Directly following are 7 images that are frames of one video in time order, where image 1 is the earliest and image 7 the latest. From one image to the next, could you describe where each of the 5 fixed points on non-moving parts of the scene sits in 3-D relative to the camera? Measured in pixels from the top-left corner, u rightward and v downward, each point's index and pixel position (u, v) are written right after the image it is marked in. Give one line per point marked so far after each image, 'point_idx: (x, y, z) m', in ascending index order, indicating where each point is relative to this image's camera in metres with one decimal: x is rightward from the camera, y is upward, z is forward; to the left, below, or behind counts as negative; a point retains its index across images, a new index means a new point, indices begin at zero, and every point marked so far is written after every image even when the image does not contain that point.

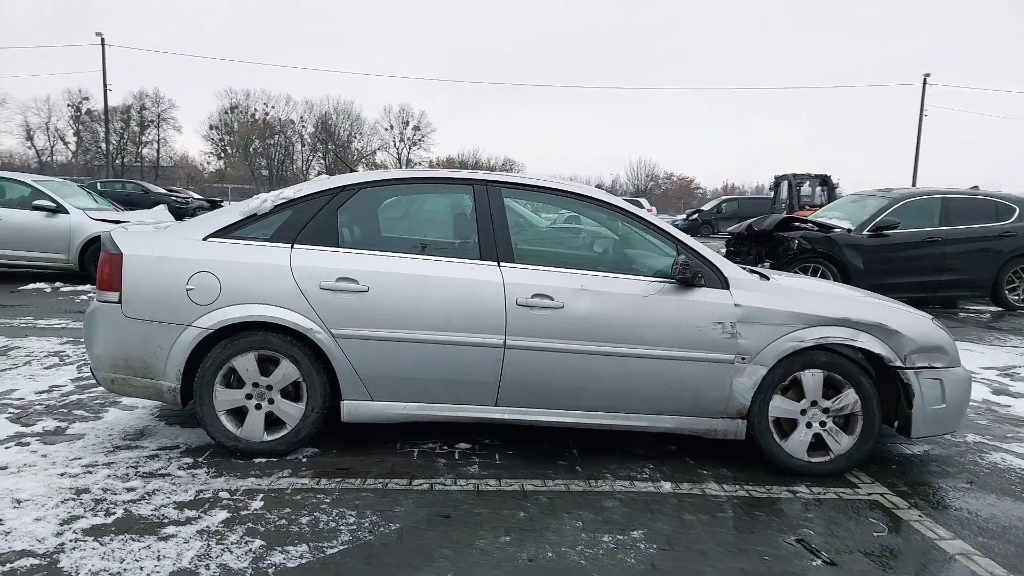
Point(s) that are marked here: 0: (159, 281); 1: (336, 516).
0: (-1.7, 0.0, +3.5) m
1: (-0.7, -0.9, +3.0) m
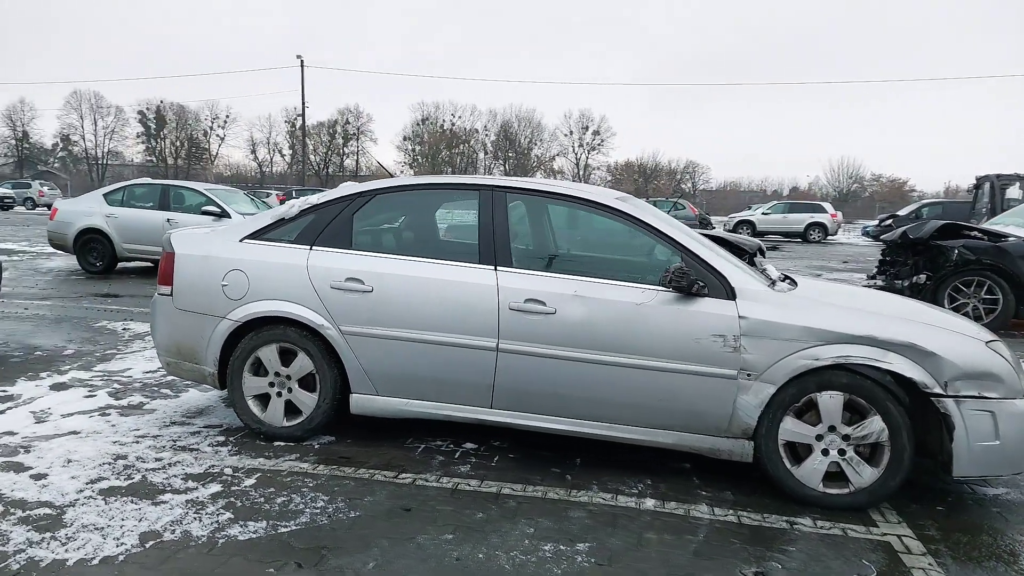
0: (-1.7, +0.1, +4.0) m
1: (-0.9, -0.9, +3.2) m
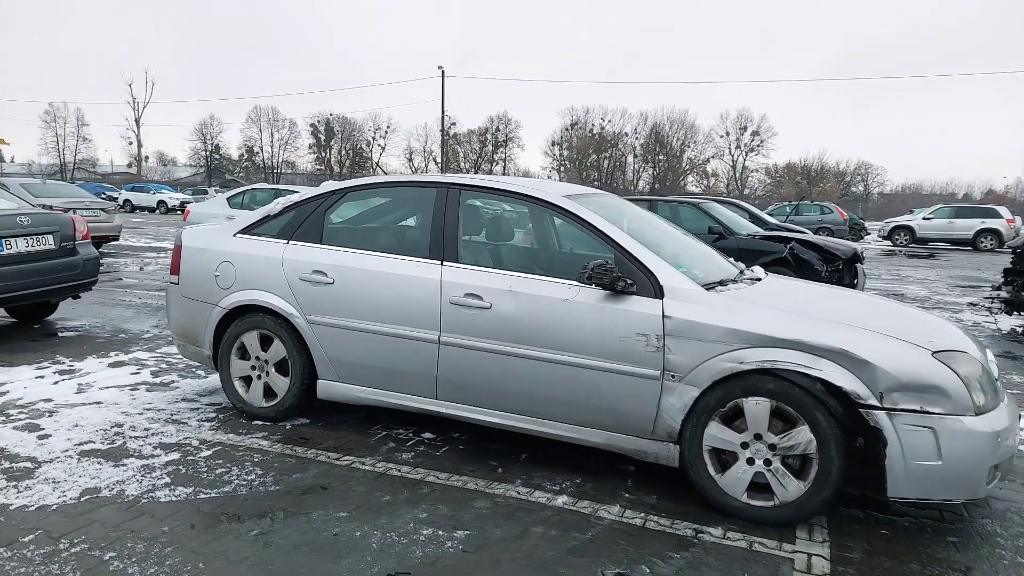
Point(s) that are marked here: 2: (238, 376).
0: (-1.9, +0.1, +4.4) m
1: (-1.3, -0.9, +3.5) m
2: (-1.6, -0.5, +4.3) m
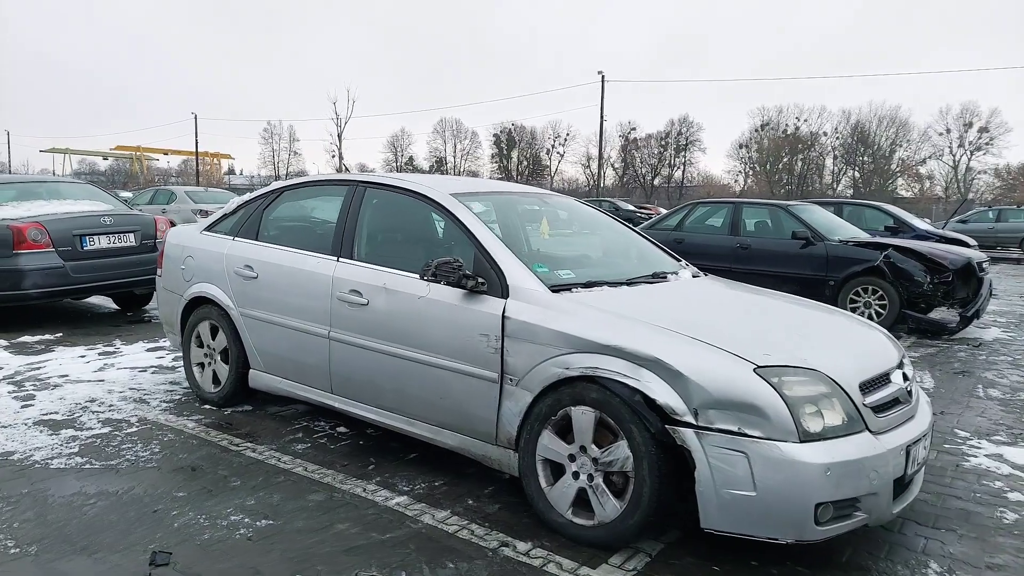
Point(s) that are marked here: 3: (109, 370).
0: (-2.3, +0.2, +4.9) m
1: (-1.9, -0.8, +3.8) m
2: (-2.1, -0.5, +4.7) m
3: (-3.1, -0.6, +5.6) m
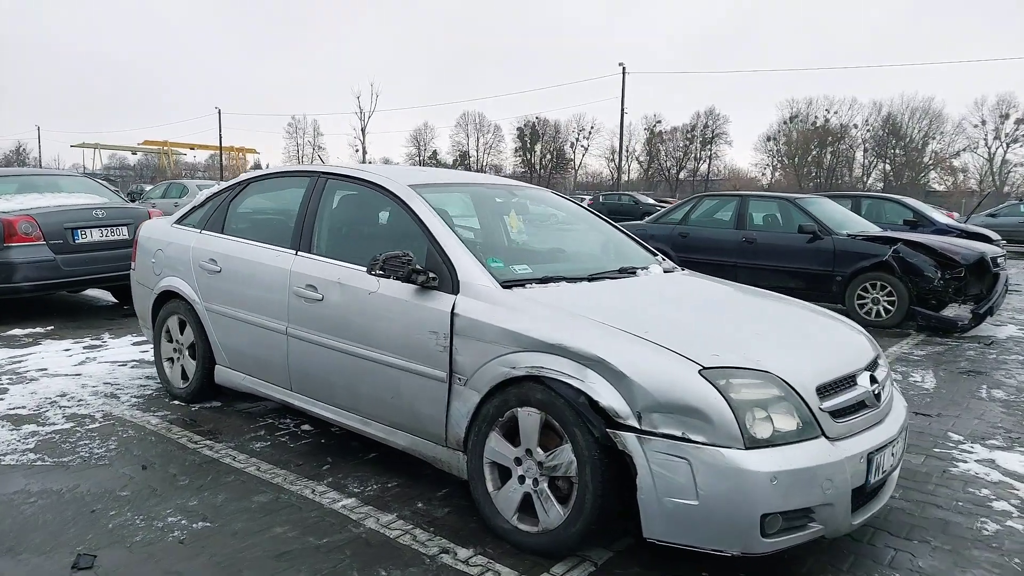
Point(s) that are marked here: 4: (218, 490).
0: (-2.4, +0.2, +4.8) m
1: (-2.1, -0.8, +3.7) m
2: (-2.2, -0.4, +4.6) m
3: (-3.2, -0.6, +5.5) m
4: (-1.3, -0.9, +3.2) m
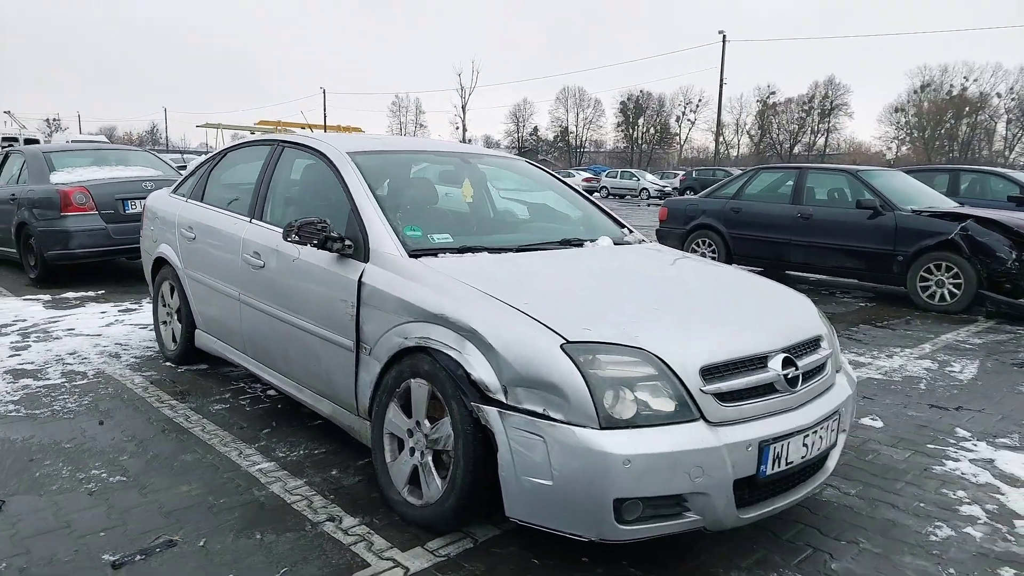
0: (-2.5, +0.4, +5.0) m
1: (-2.4, -0.6, +4.0) m
2: (-2.4, -0.2, +4.9) m
3: (-3.3, -0.3, +5.9) m
4: (-1.7, -0.7, +3.3) m
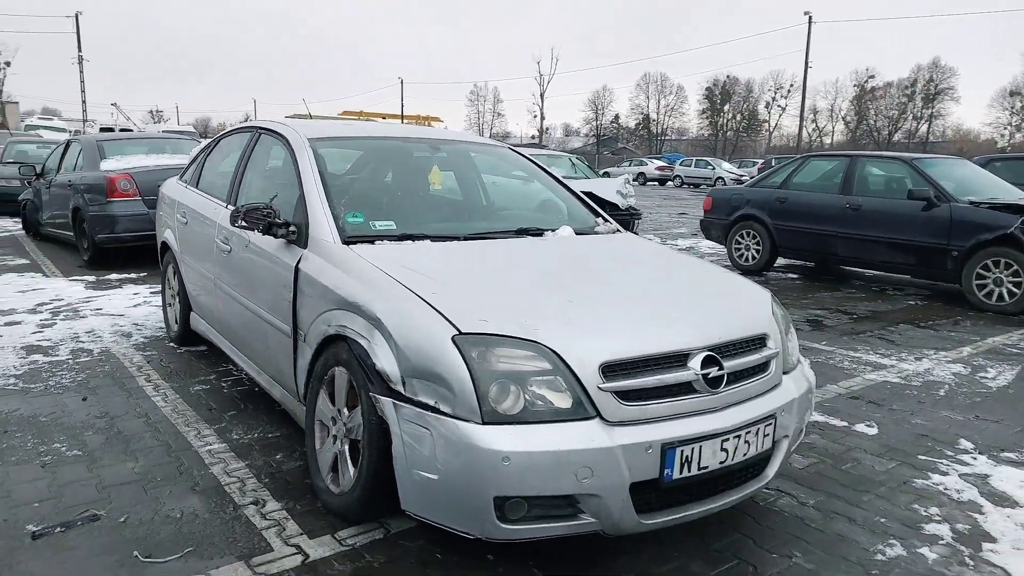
0: (-2.6, +0.6, +5.2) m
1: (-2.6, -0.5, +4.2) m
2: (-2.4, -0.1, +5.0) m
3: (-3.2, -0.2, +6.2) m
4: (-1.9, -0.7, +3.5) m
